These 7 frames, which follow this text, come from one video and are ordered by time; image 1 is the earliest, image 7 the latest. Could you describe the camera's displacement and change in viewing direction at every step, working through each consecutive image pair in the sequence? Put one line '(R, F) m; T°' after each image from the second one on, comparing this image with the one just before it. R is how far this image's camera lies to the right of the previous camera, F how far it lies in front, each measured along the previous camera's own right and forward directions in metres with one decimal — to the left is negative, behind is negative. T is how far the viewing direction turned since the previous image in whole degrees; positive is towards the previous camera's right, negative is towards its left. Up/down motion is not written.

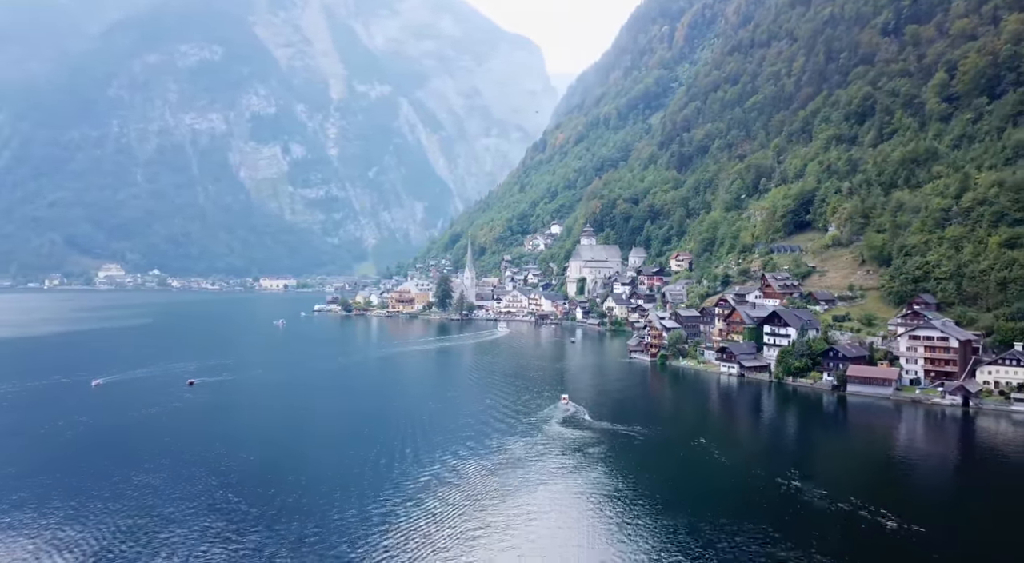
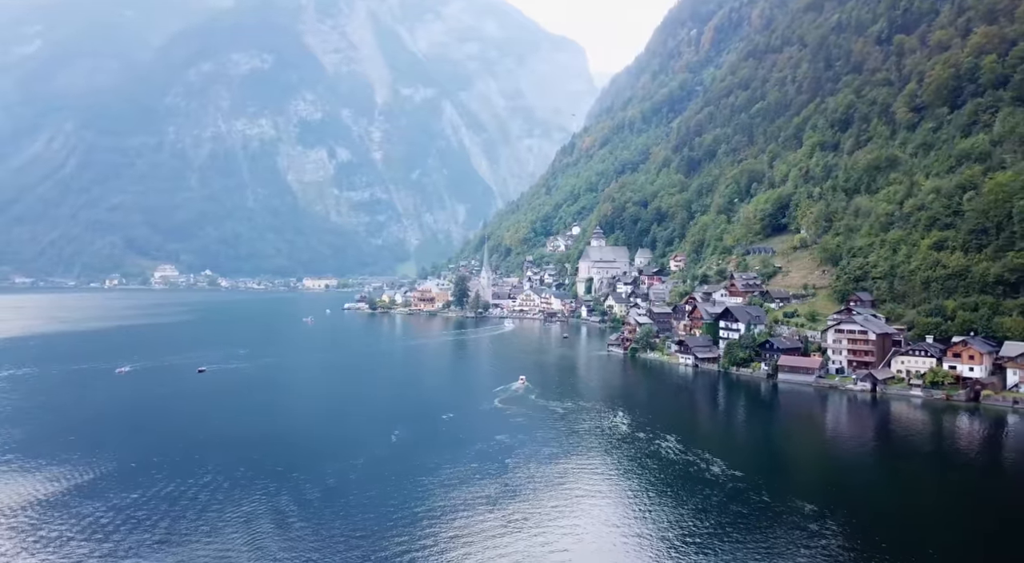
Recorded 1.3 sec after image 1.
(+2.7, -3.0) m; -4°
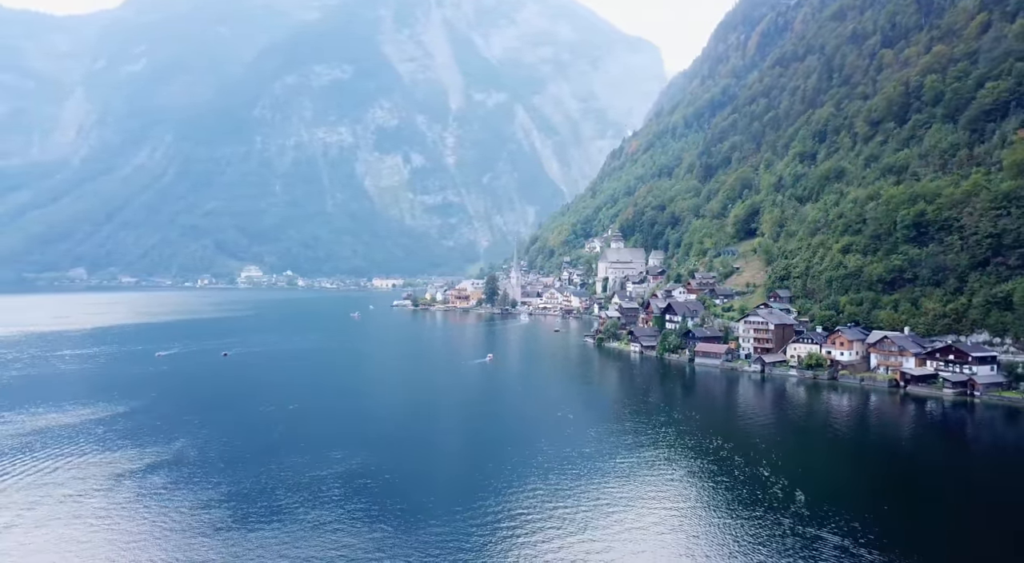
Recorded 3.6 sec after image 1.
(+4.9, -5.0) m; -7°
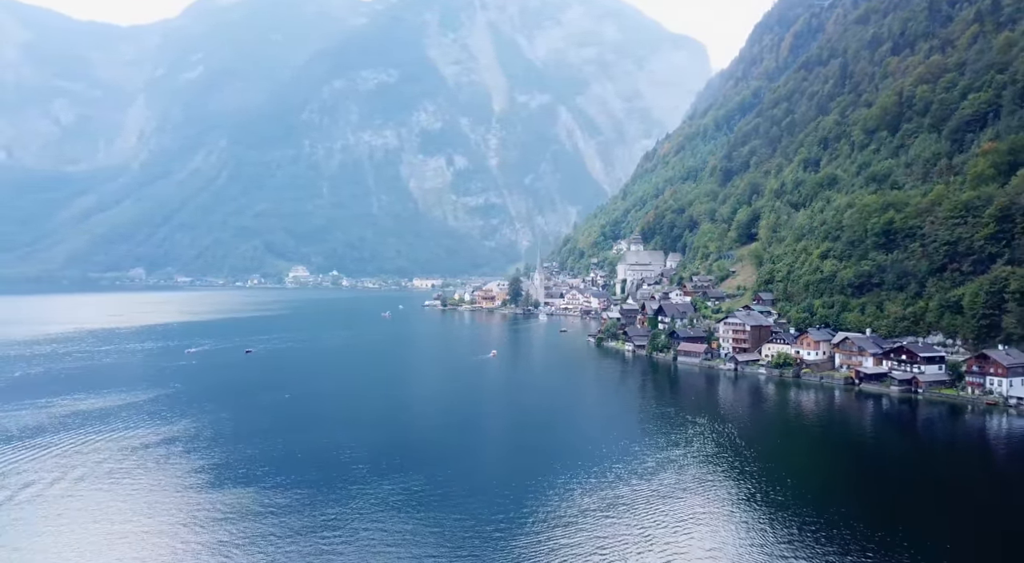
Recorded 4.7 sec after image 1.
(+2.2, -2.4) m; -4°
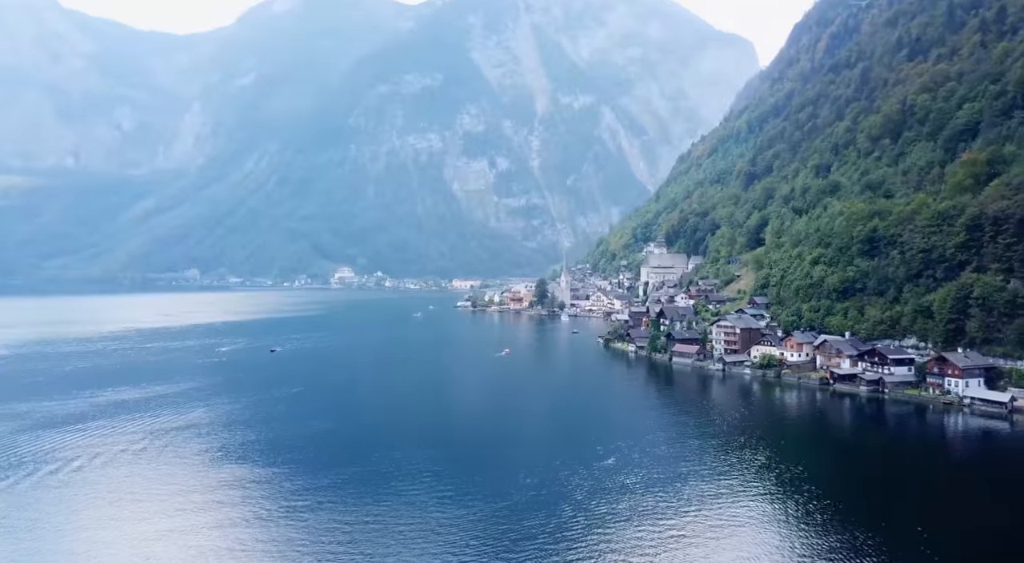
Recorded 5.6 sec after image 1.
(+1.9, -2.1) m; -4°
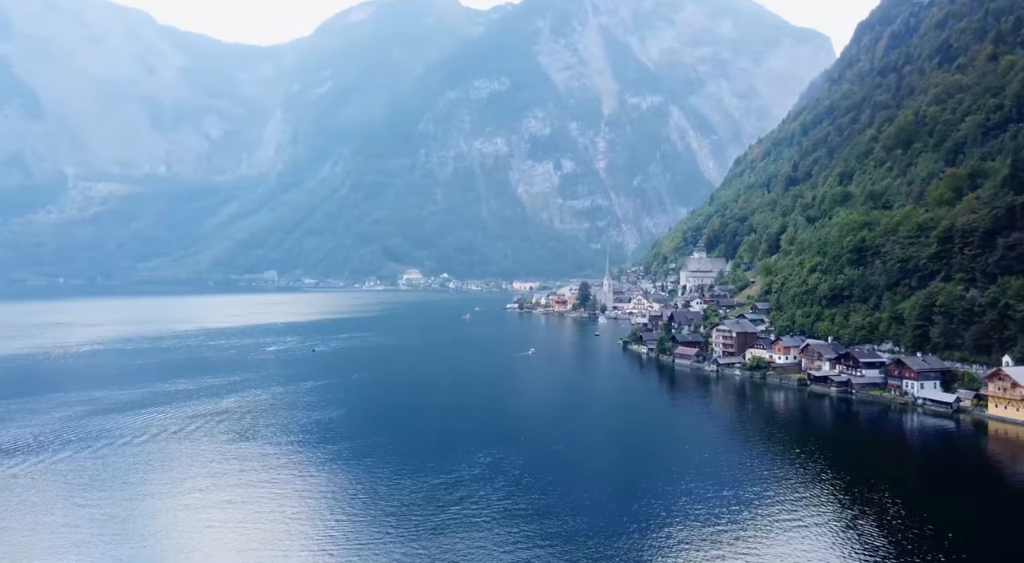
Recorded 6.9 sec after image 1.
(+2.8, -3.0) m; -6°
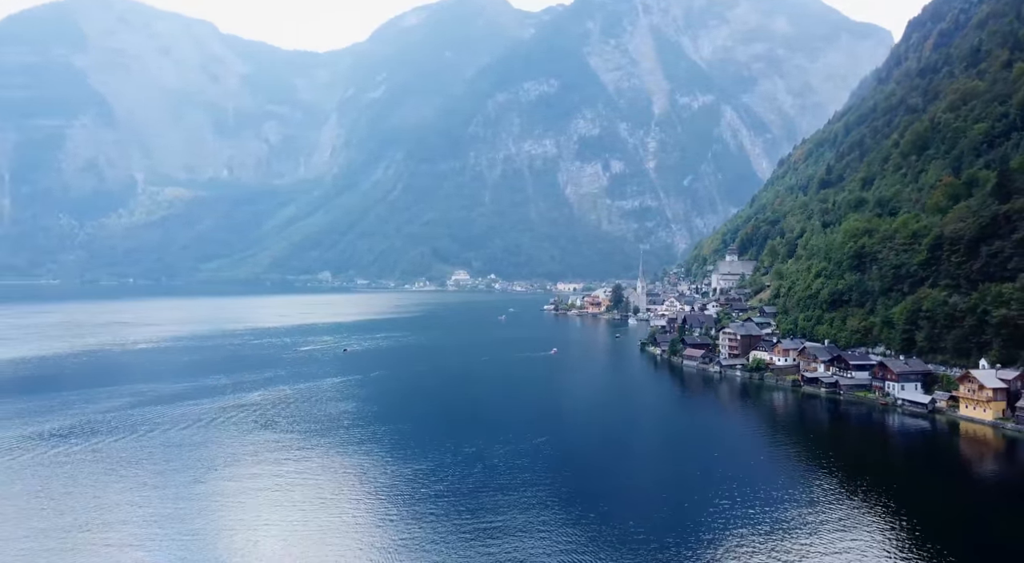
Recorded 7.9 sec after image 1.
(+1.9, -2.1) m; -4°
